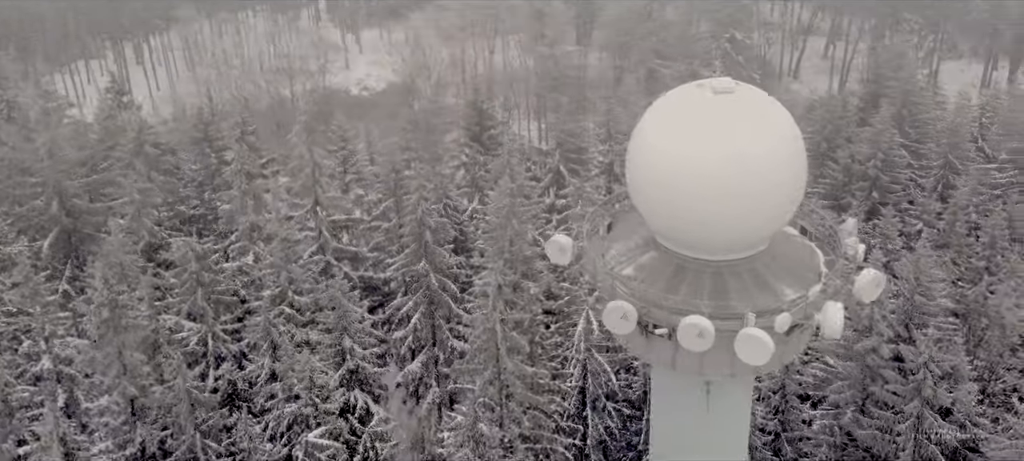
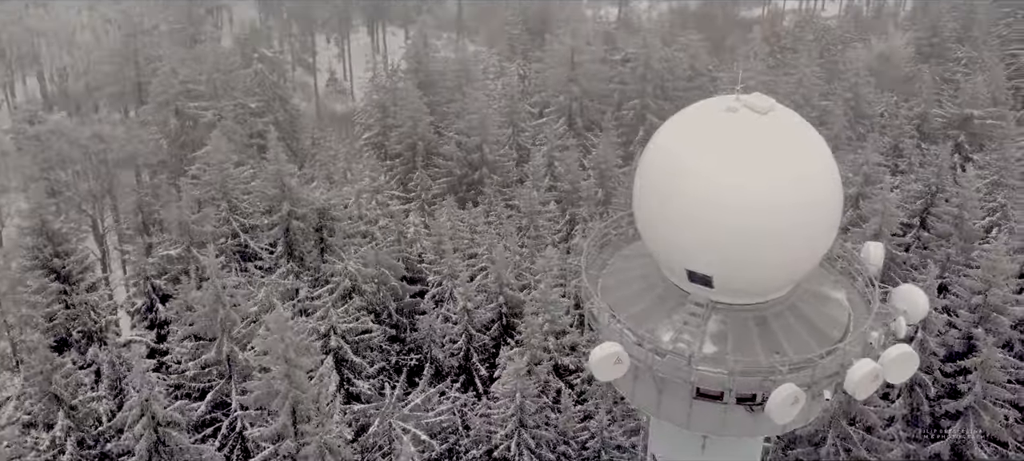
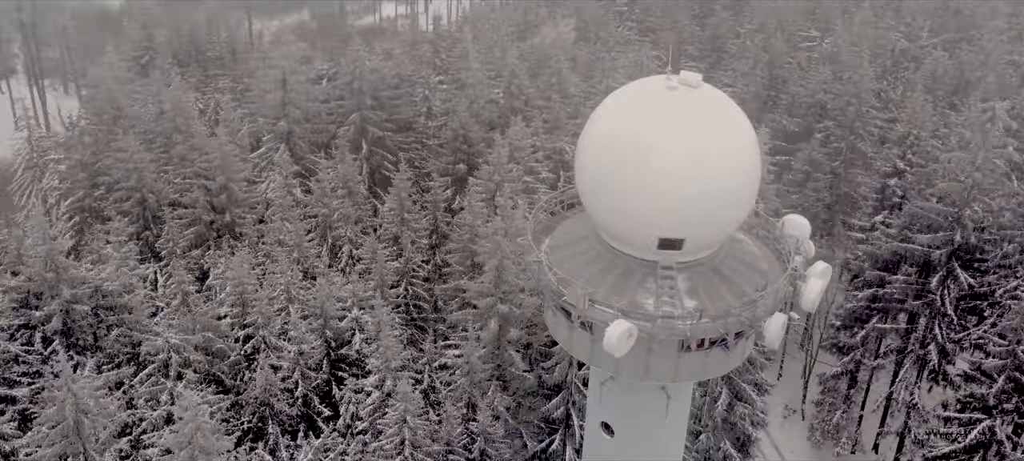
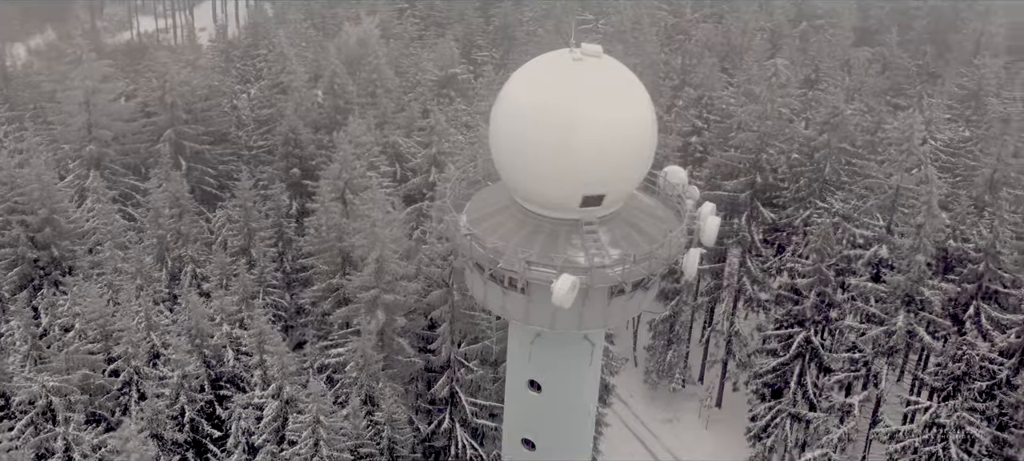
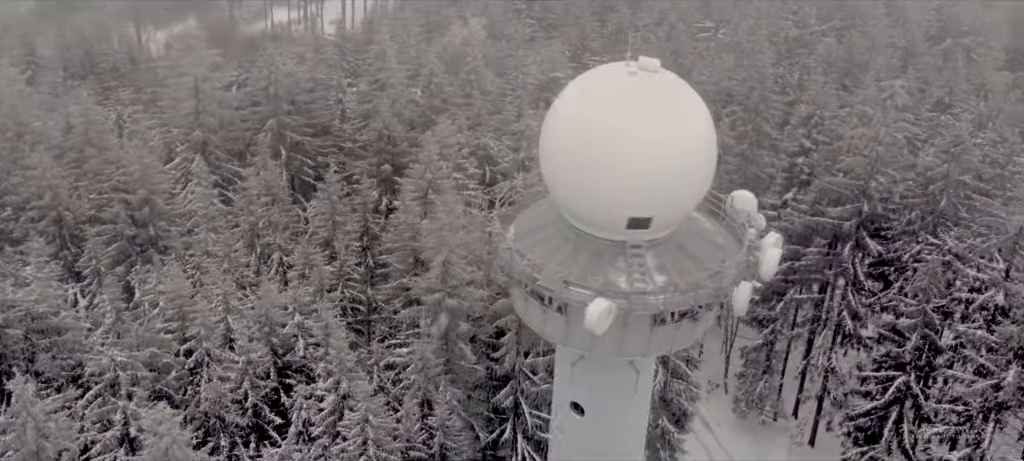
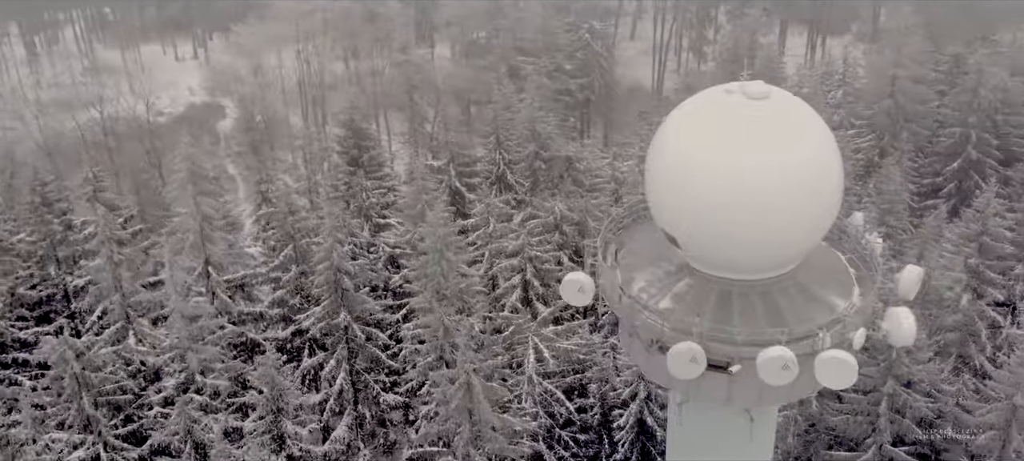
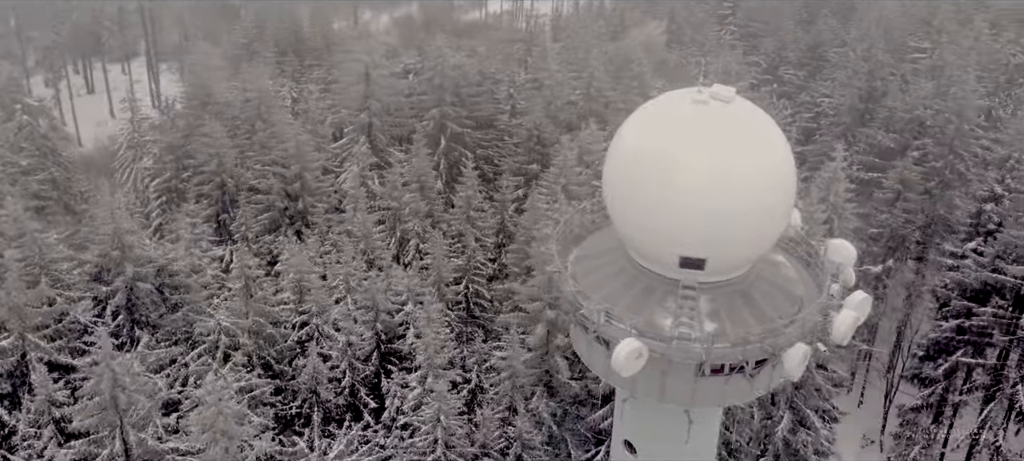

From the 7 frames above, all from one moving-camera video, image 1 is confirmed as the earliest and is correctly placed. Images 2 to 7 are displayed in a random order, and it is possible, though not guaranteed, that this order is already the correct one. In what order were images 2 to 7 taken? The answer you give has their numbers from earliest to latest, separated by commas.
6, 2, 7, 3, 5, 4
